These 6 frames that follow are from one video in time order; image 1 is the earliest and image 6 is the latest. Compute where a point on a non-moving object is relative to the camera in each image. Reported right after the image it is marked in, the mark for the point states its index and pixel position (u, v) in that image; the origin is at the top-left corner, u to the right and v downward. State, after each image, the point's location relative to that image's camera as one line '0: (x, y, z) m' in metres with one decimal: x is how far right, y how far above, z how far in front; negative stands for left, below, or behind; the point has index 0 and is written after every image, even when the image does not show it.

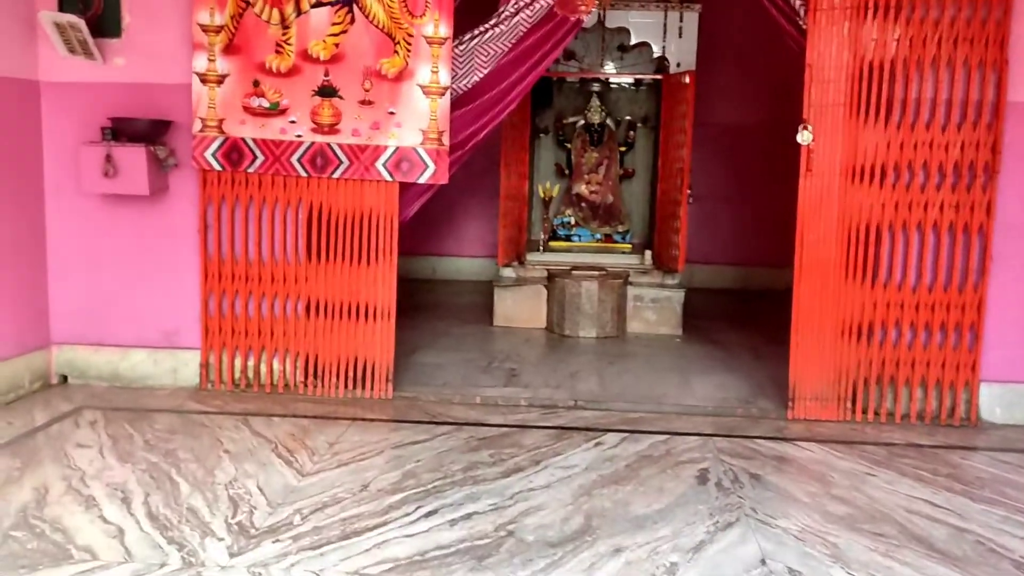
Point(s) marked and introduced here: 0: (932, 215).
0: (+1.8, +0.3, +3.5) m
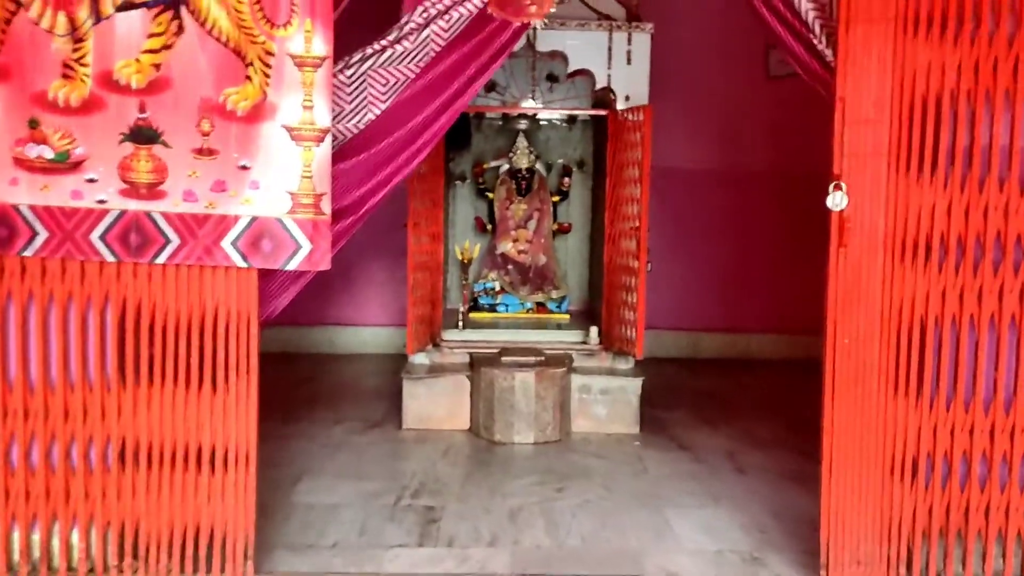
0: (+1.5, -0.1, +2.6) m
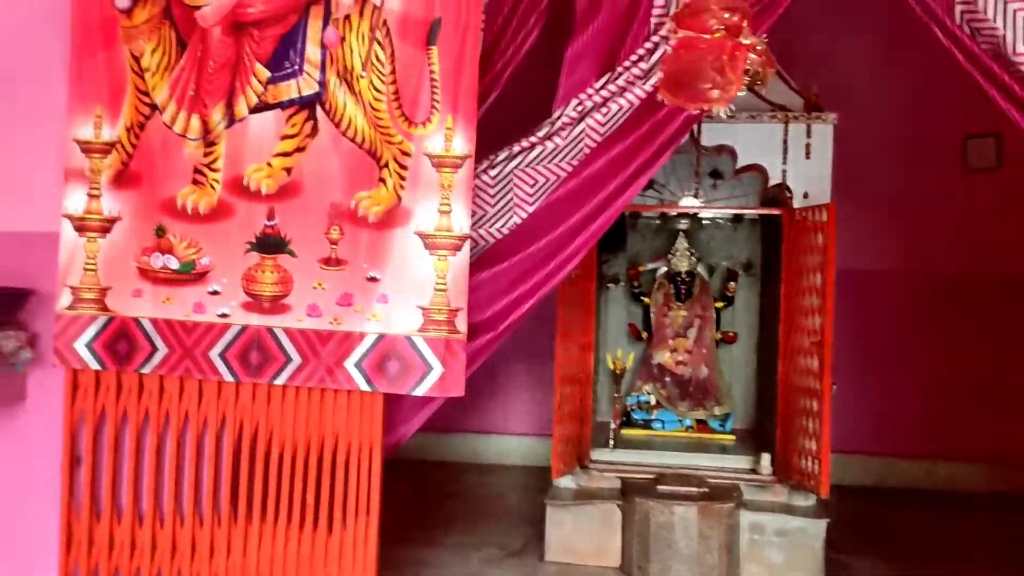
0: (+1.9, -0.4, +1.8) m
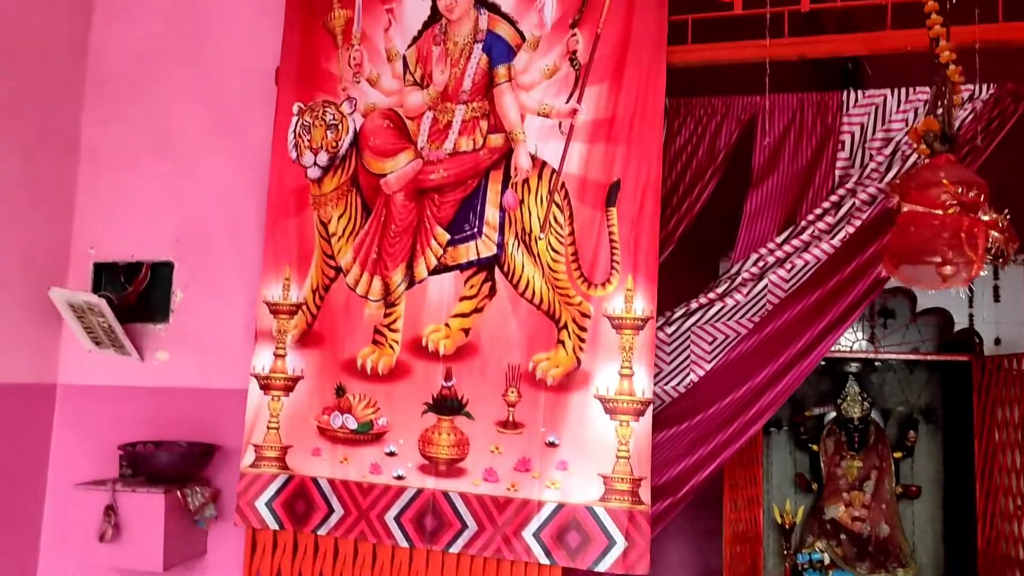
0: (+2.3, -0.8, +1.4) m
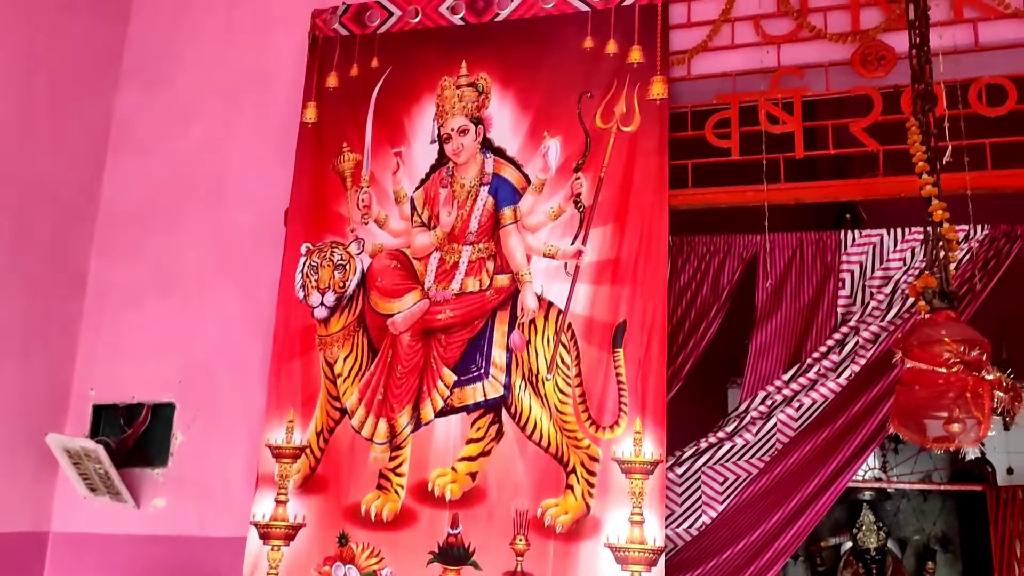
0: (+2.3, -1.0, +1.3) m
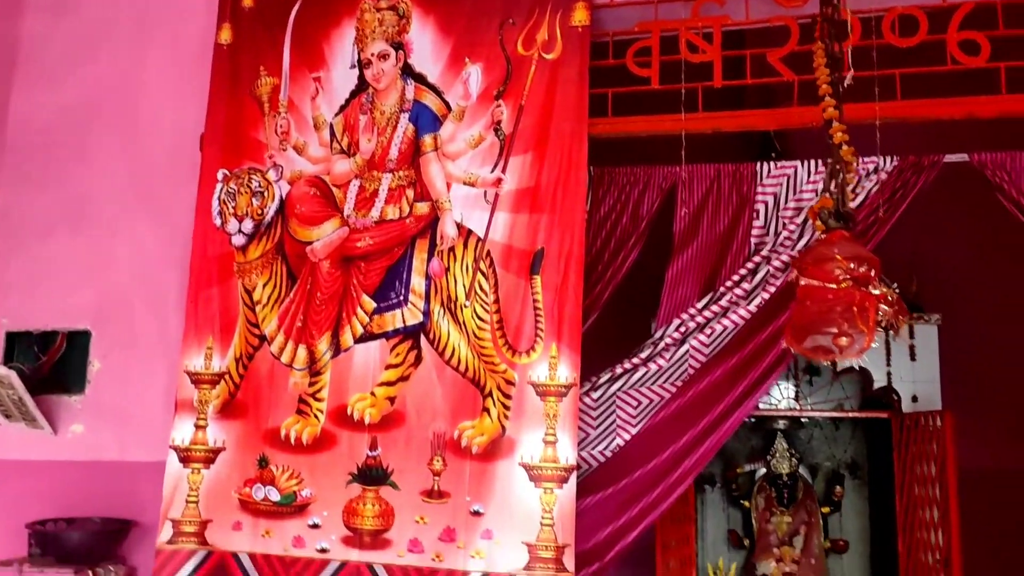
0: (+2.2, -0.9, +1.5) m
